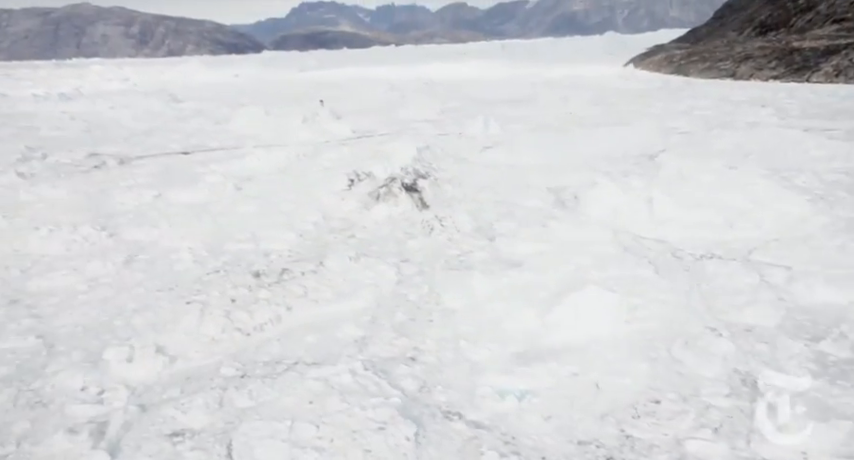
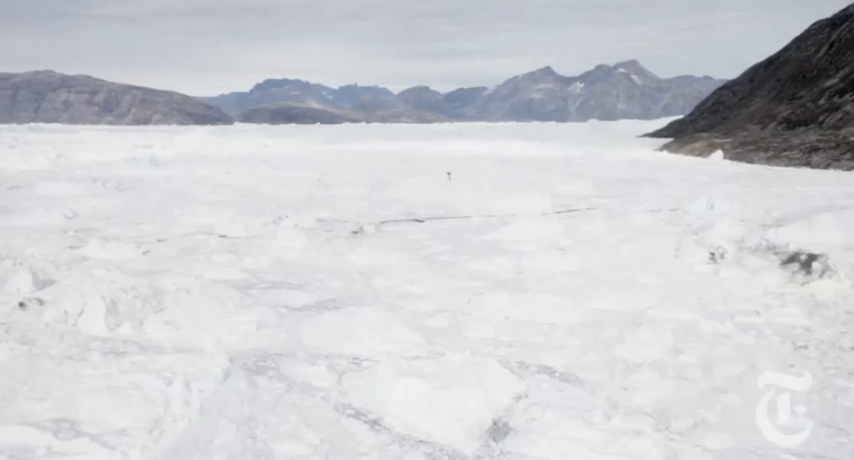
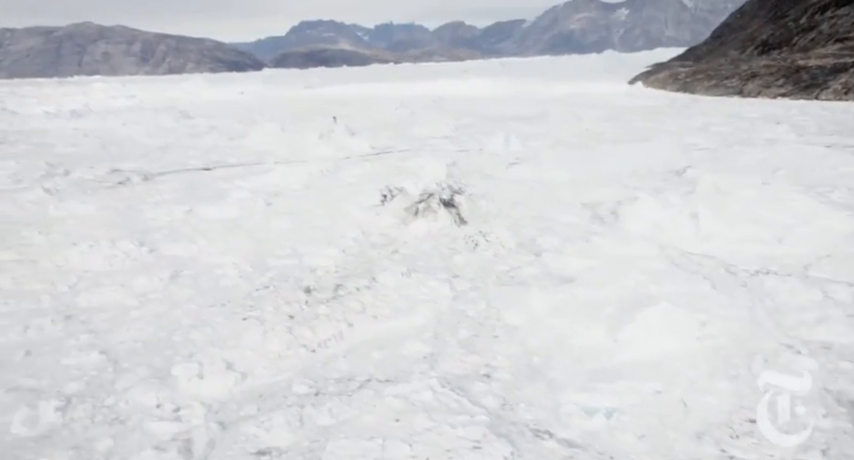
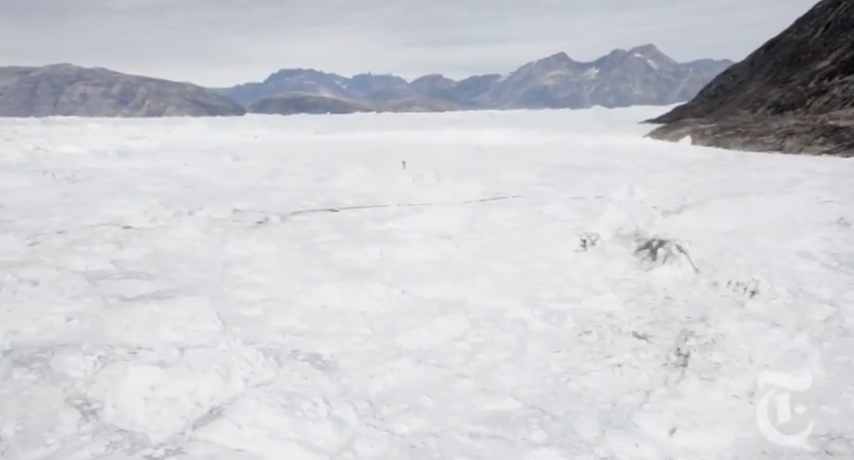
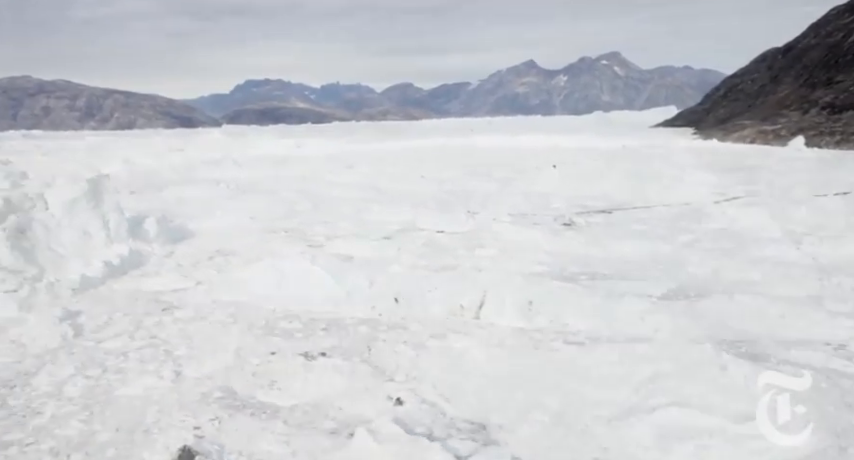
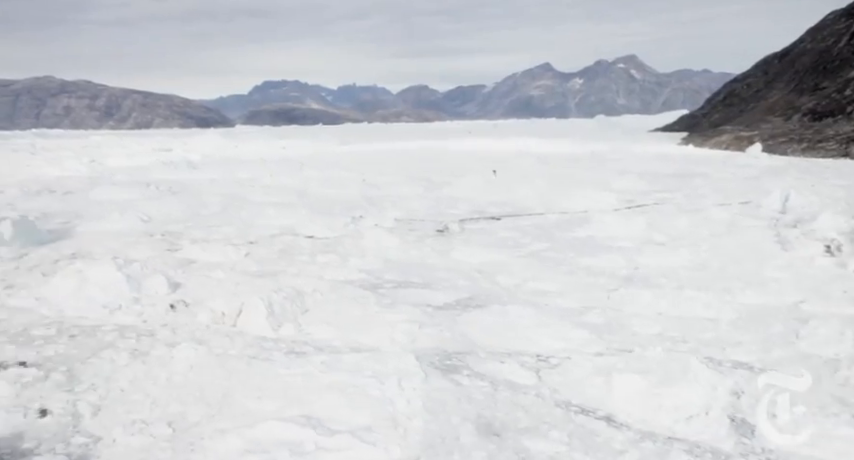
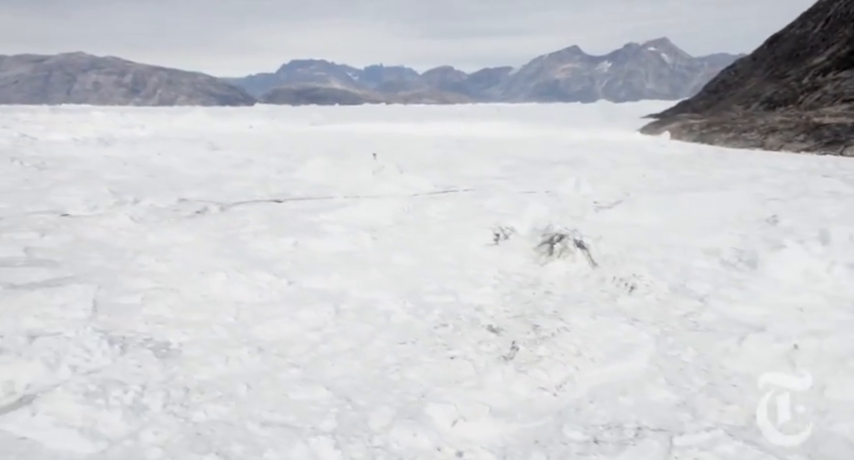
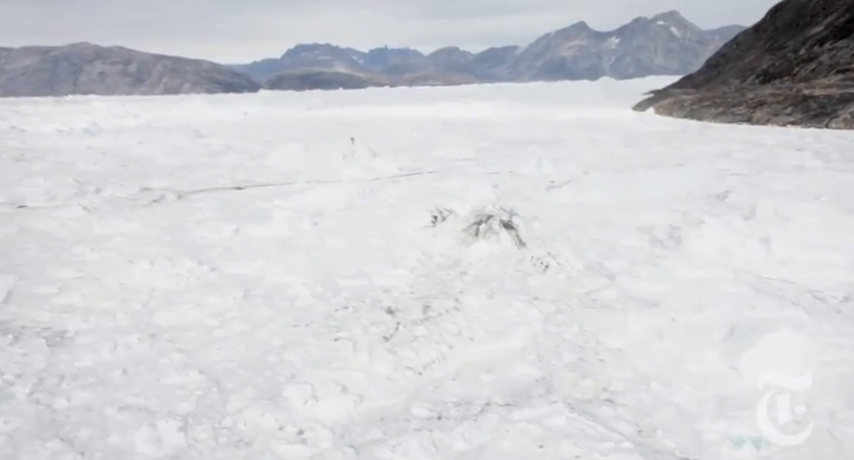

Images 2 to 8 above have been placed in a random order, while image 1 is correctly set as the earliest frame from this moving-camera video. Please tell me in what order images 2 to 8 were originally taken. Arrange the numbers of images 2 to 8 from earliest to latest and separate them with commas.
3, 8, 7, 4, 2, 6, 5
